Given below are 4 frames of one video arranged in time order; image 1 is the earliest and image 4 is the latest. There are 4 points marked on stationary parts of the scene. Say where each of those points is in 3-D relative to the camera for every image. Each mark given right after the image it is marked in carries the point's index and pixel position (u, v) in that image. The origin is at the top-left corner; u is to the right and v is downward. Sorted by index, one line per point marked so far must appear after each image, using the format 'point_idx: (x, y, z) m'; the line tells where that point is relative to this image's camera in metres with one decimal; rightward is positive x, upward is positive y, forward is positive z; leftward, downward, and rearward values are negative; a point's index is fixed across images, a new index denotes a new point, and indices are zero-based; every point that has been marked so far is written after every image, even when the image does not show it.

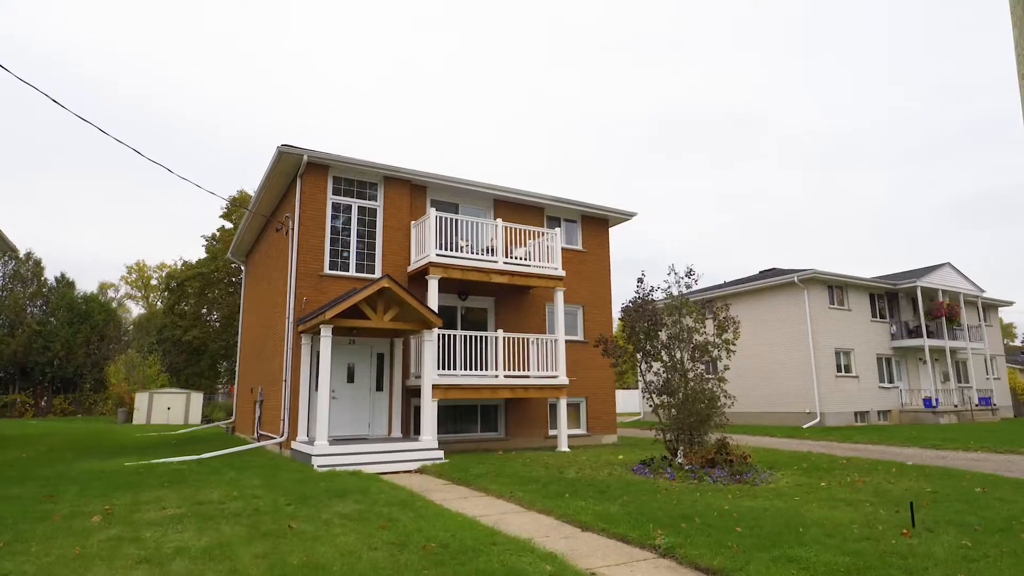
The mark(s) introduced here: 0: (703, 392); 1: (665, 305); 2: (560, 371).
0: (+3.3, -1.8, +10.3) m
1: (+2.8, -0.4, +11.0) m
2: (+1.2, -2.1, +14.9) m
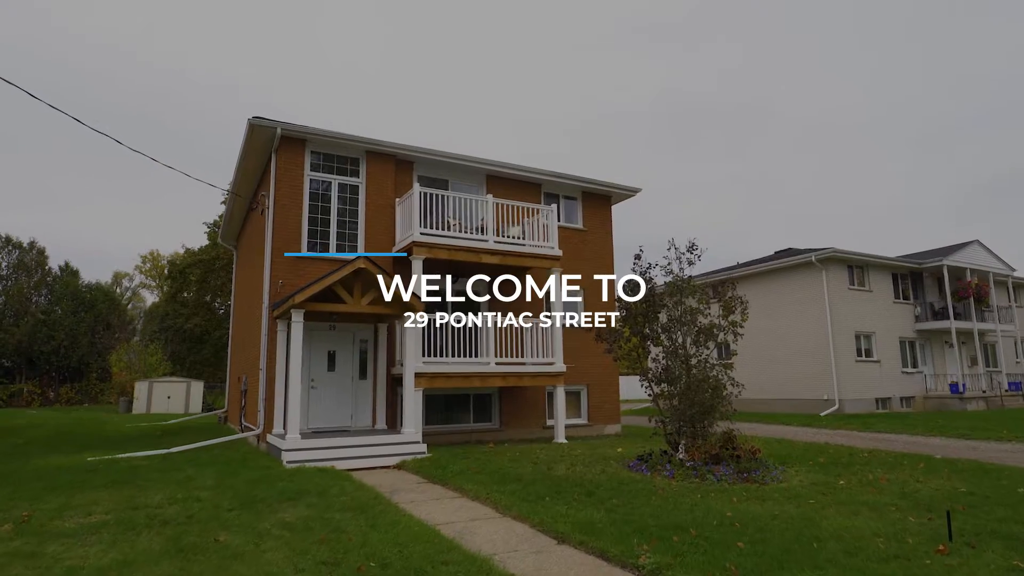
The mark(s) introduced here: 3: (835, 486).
0: (+3.0, -1.4, +9.3) m
1: (+2.5, 0.0, +9.9) m
2: (+1.1, -1.6, +13.9) m
3: (+4.4, -2.7, +8.2) m
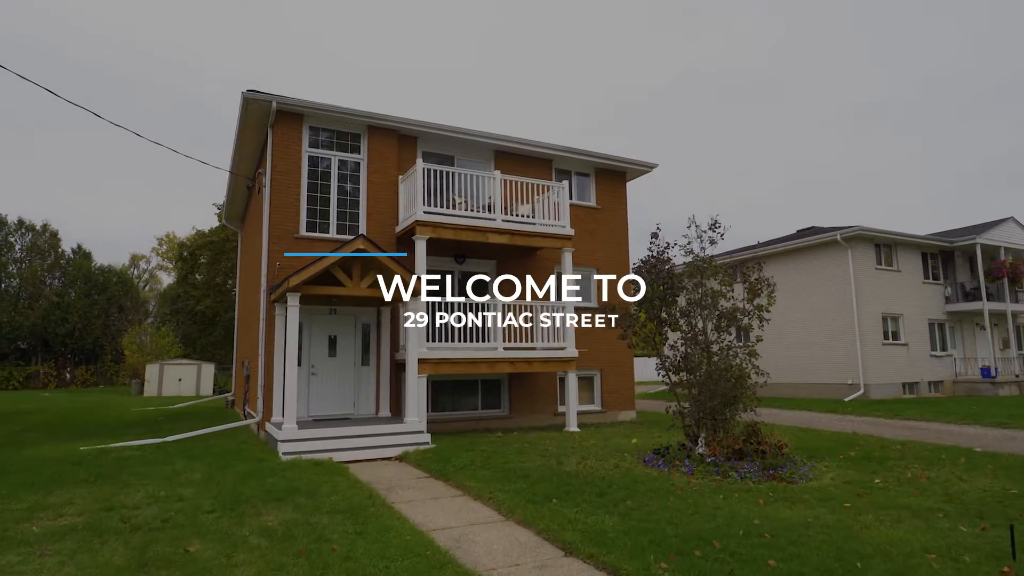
0: (+3.1, -1.1, +8.6) m
1: (+2.6, +0.3, +9.2) m
2: (+1.3, -1.2, +13.3) m
3: (+4.5, -2.4, +7.5) m
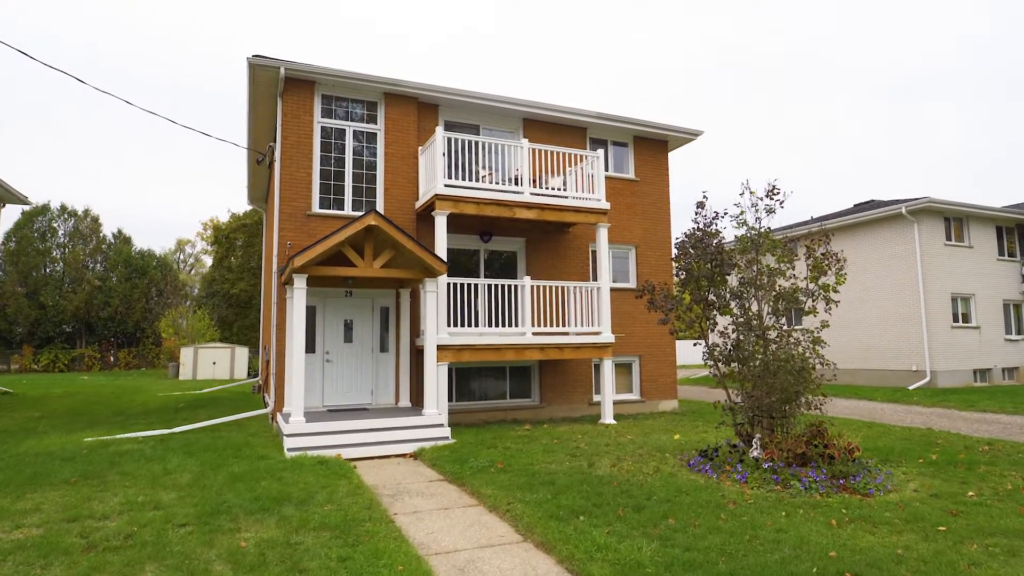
0: (+3.4, -0.9, +7.4) m
1: (+3.0, +0.6, +7.9) m
2: (+1.9, -0.8, +12.2) m
3: (+4.7, -2.2, +6.2) m
